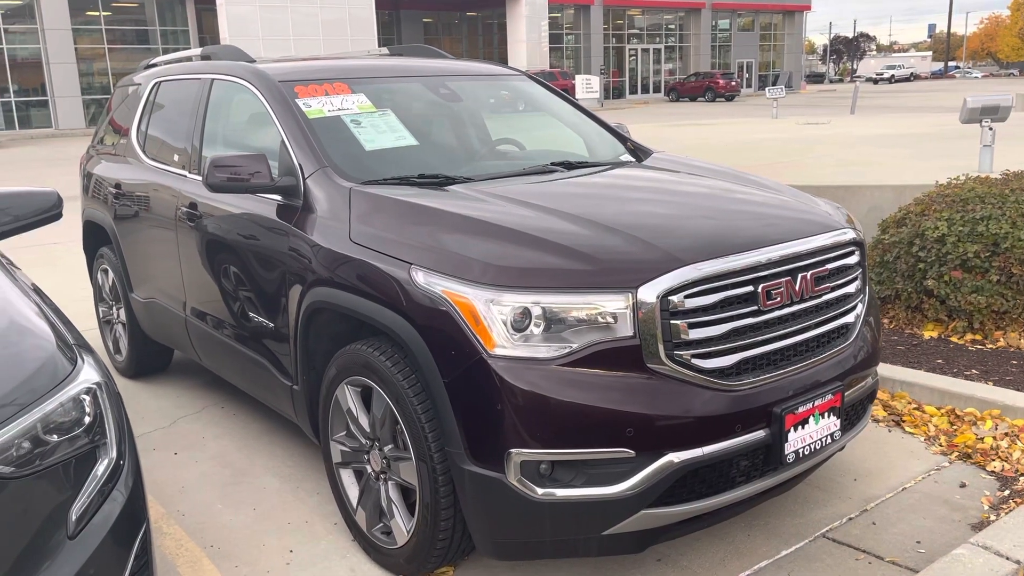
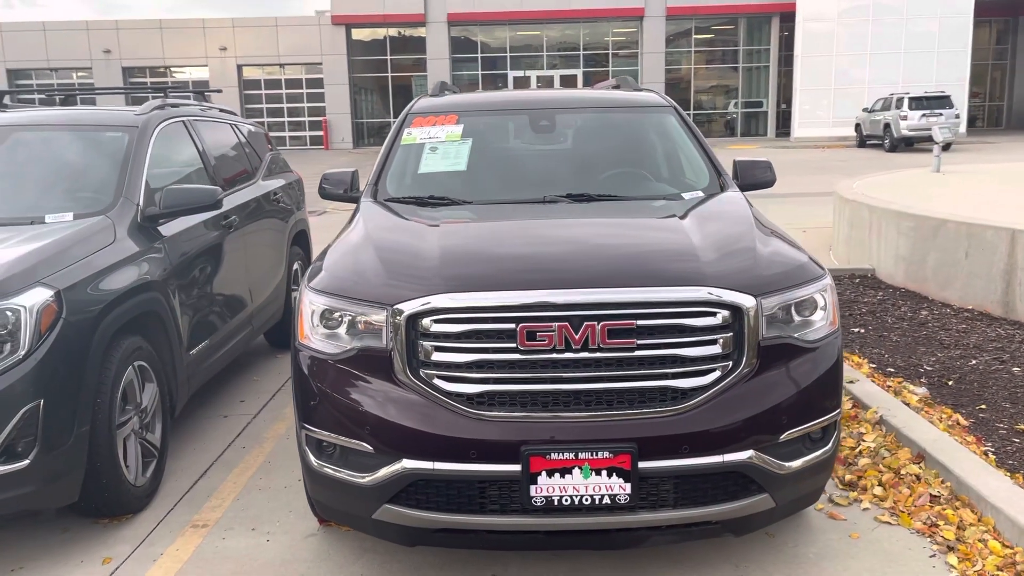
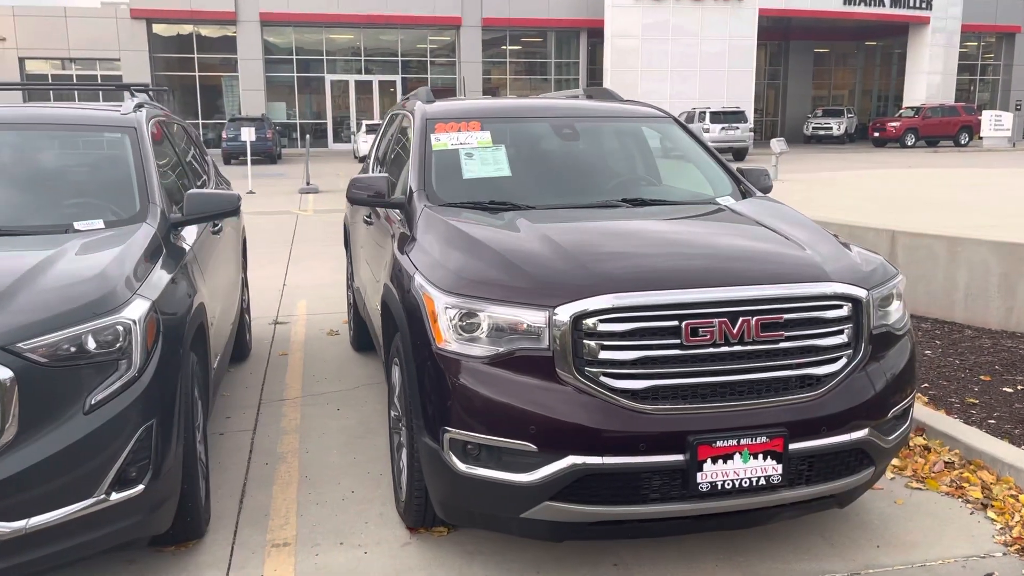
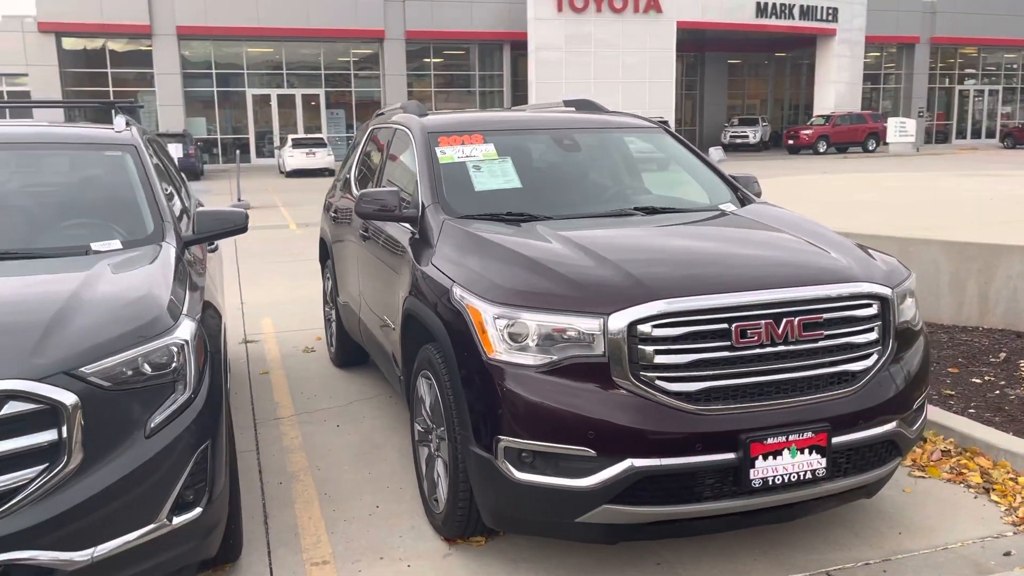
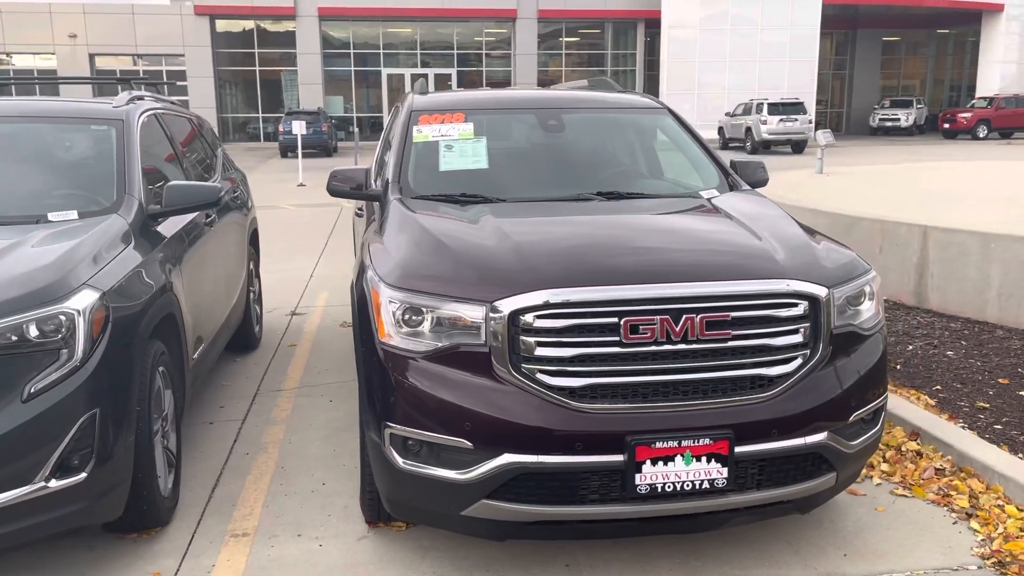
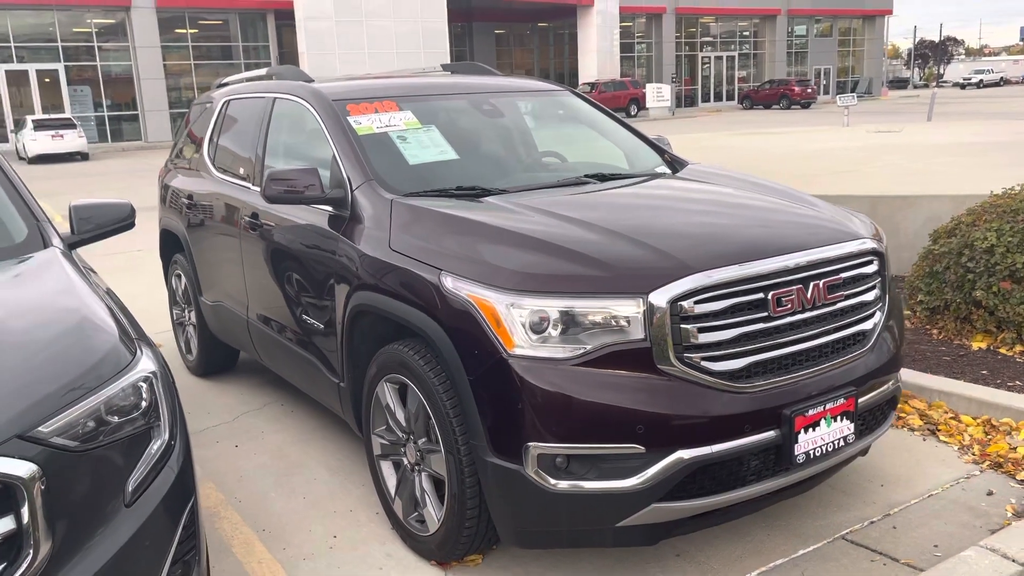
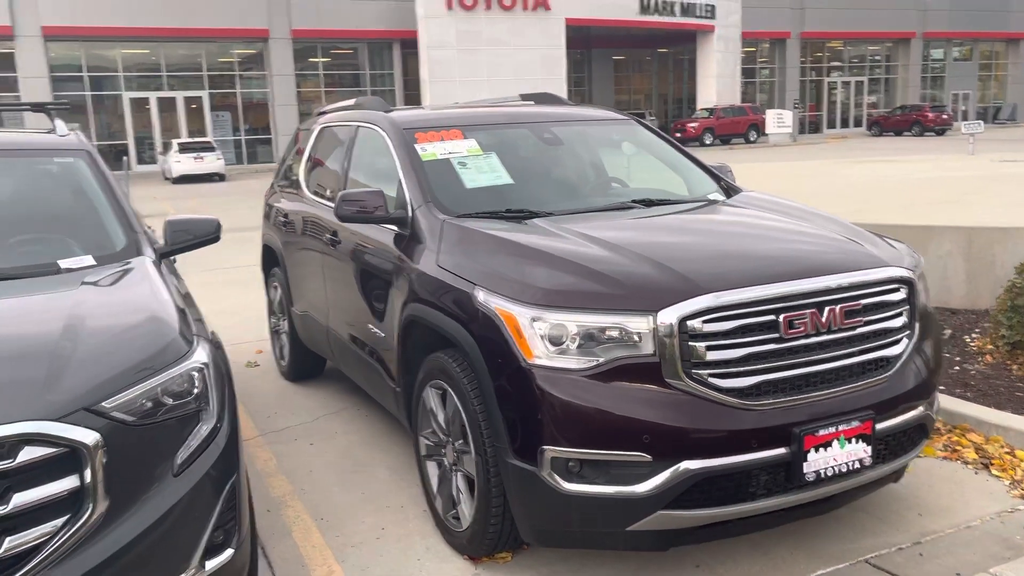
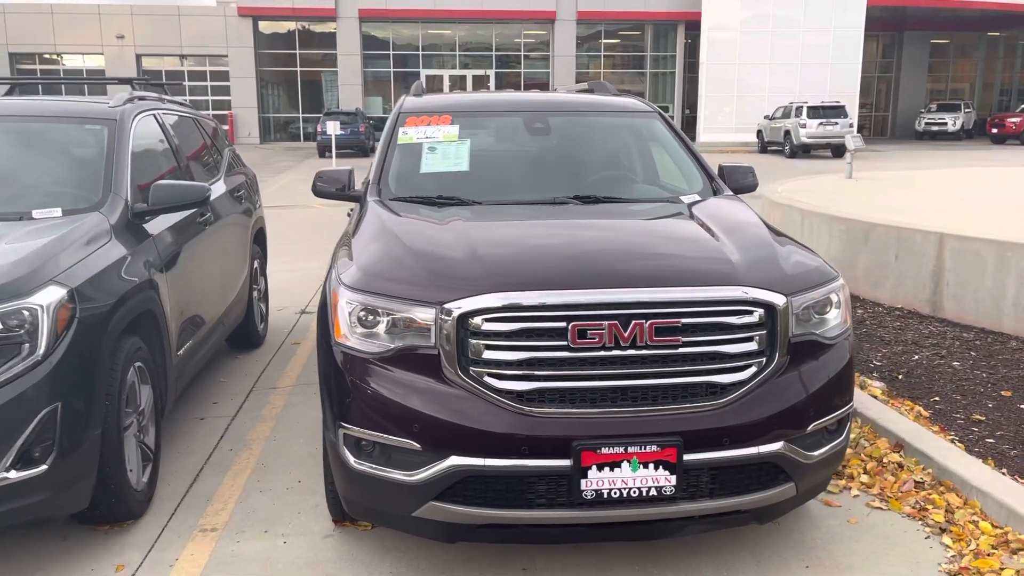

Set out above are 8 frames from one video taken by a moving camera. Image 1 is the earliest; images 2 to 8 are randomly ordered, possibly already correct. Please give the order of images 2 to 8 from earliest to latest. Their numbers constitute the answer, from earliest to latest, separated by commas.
6, 7, 4, 3, 5, 8, 2
